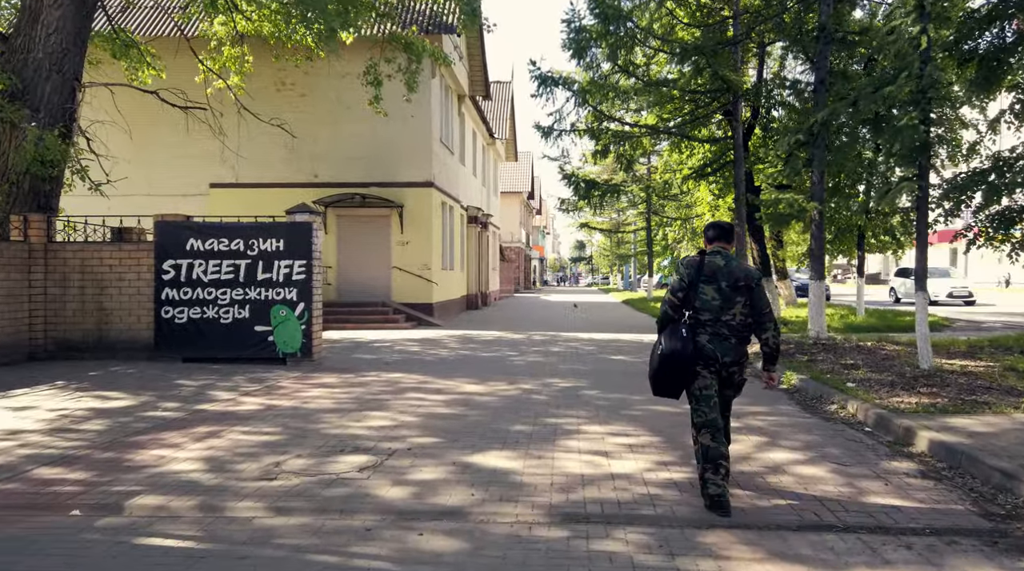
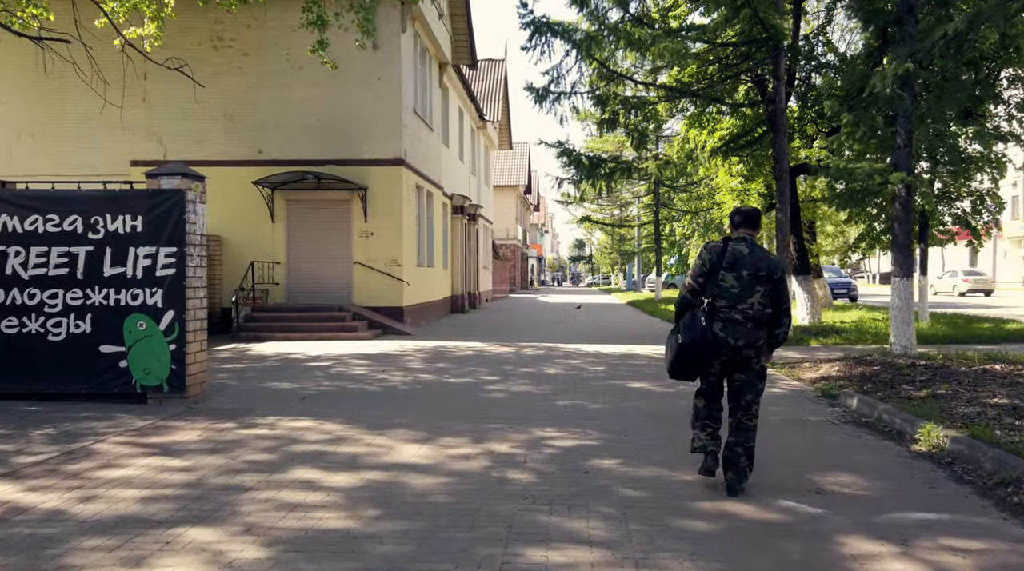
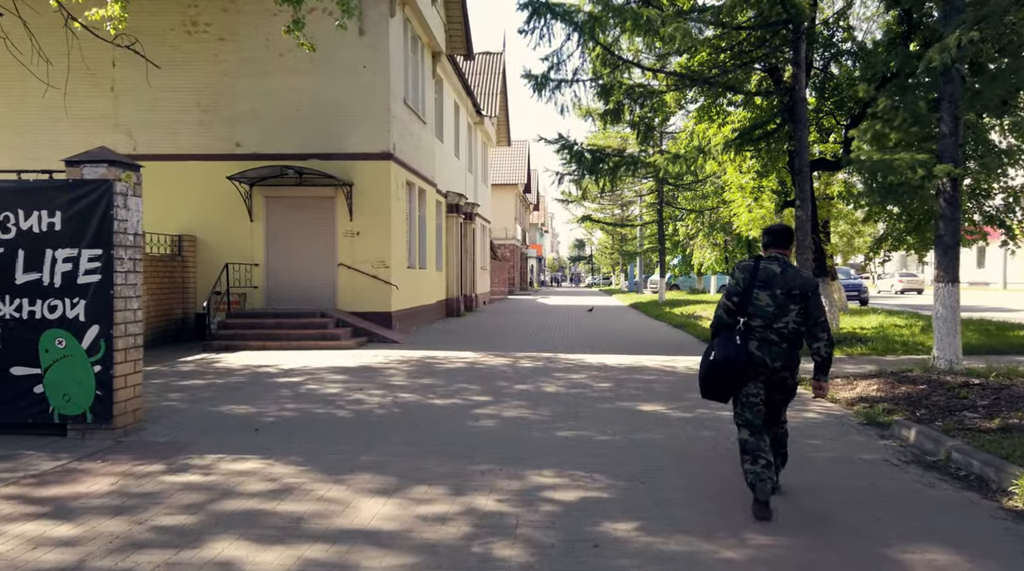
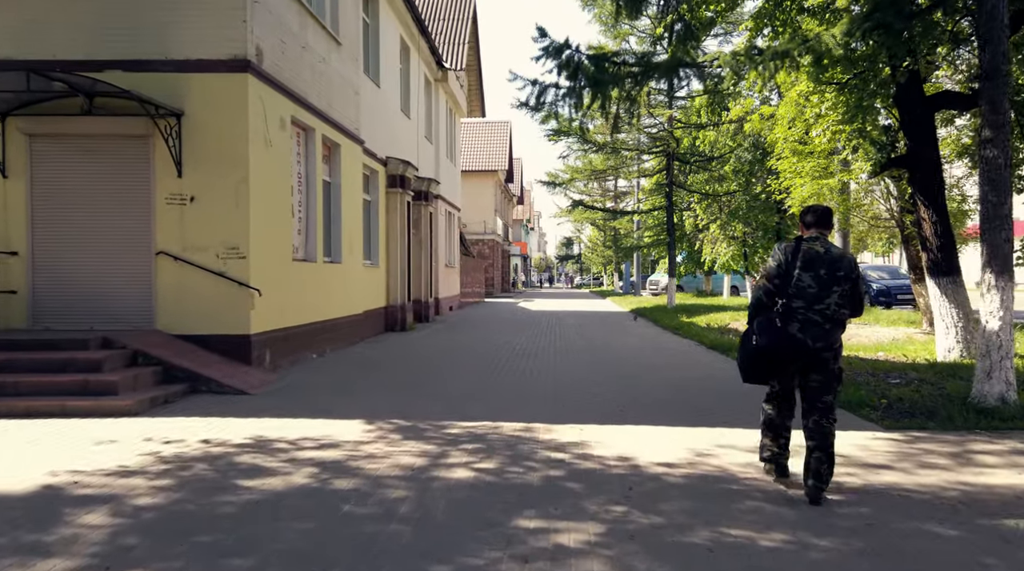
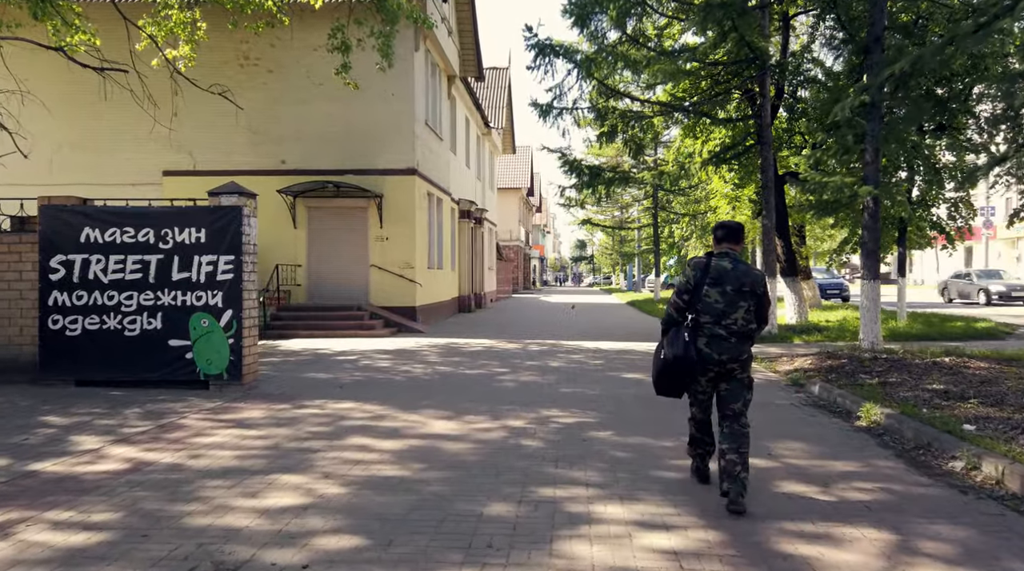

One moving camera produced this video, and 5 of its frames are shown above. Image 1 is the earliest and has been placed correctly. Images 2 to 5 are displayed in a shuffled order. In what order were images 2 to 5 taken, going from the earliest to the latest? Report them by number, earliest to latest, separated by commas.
5, 2, 3, 4
